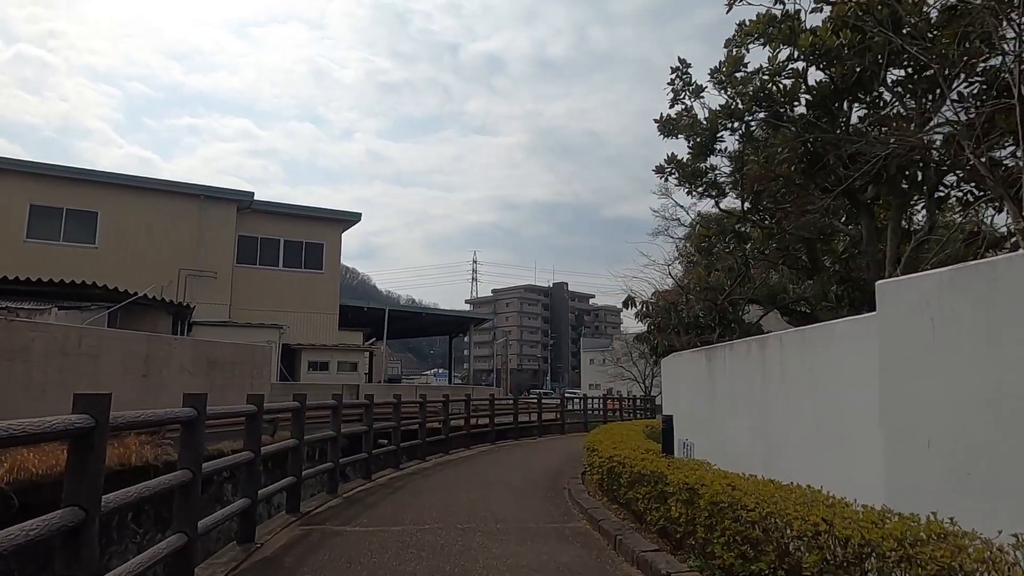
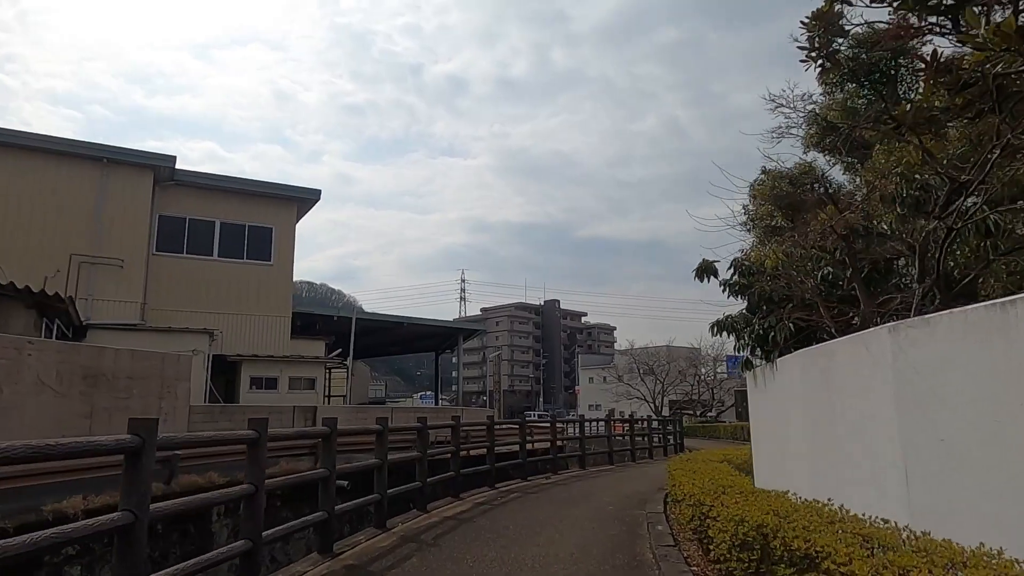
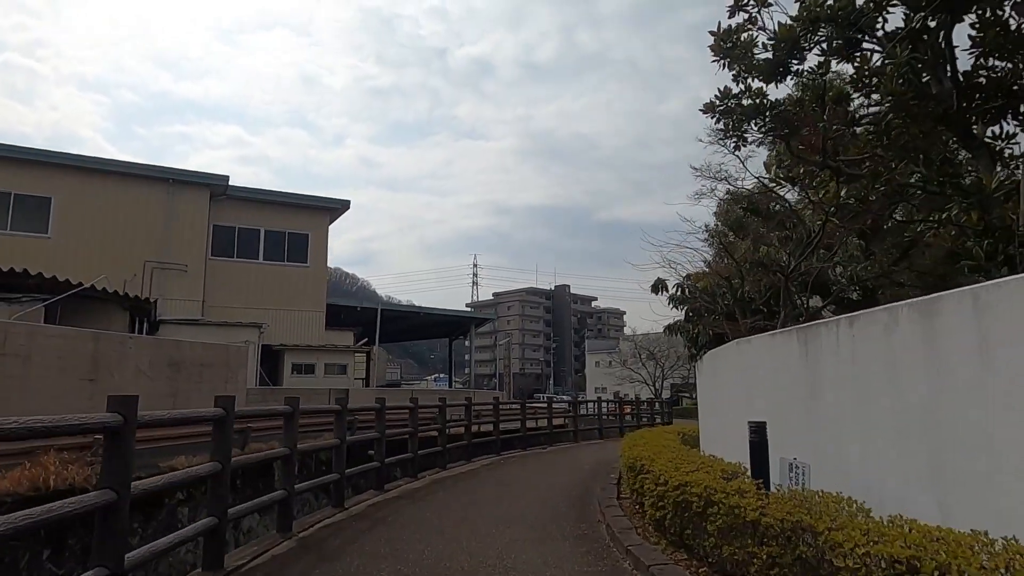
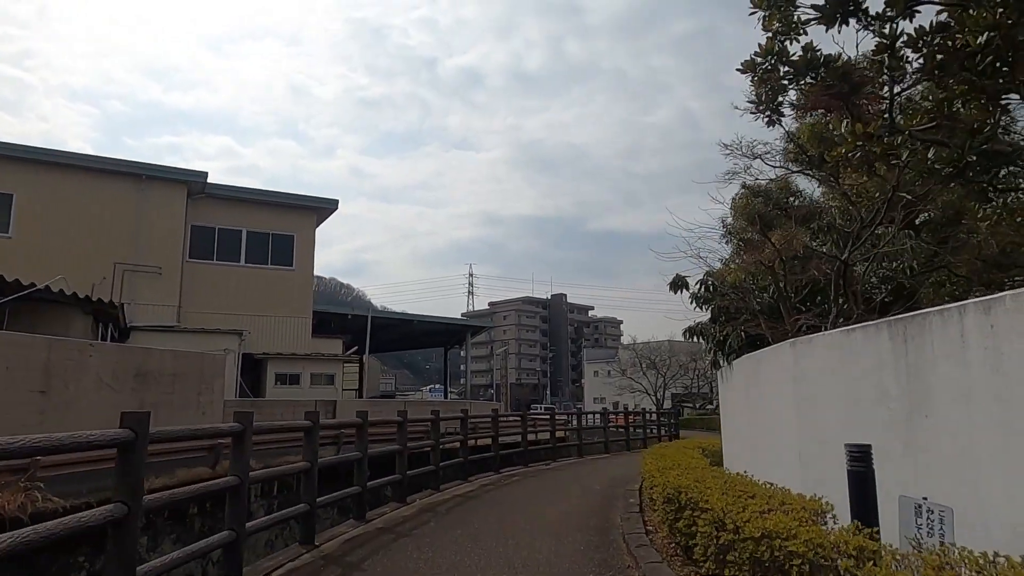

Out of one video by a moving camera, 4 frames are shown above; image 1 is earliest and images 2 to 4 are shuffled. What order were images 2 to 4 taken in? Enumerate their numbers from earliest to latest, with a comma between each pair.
3, 4, 2
